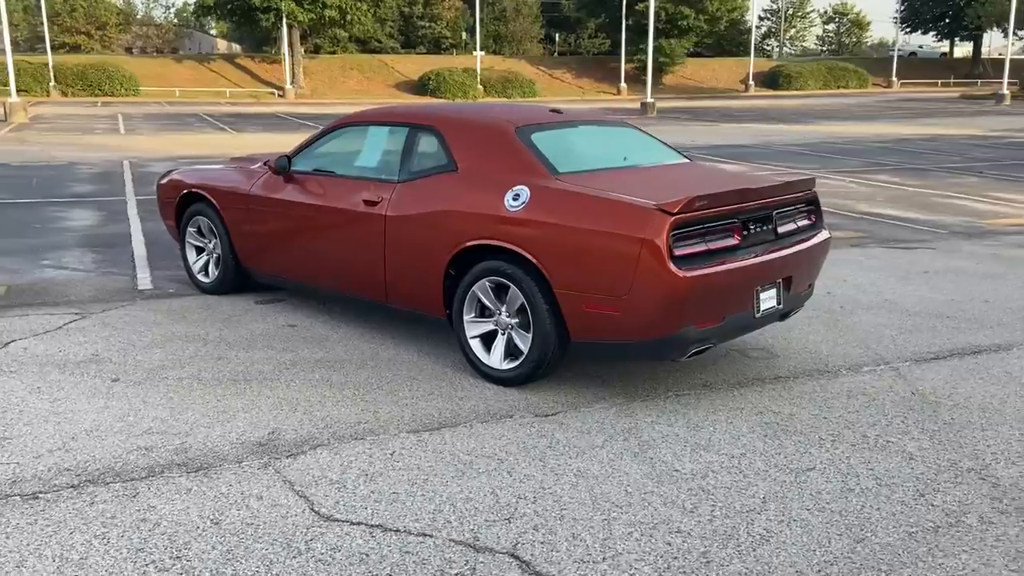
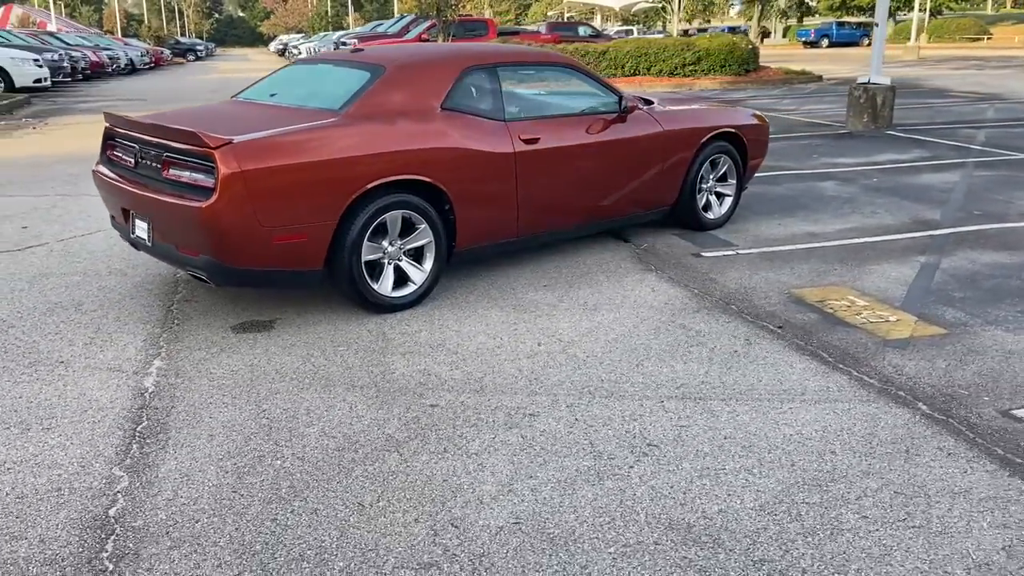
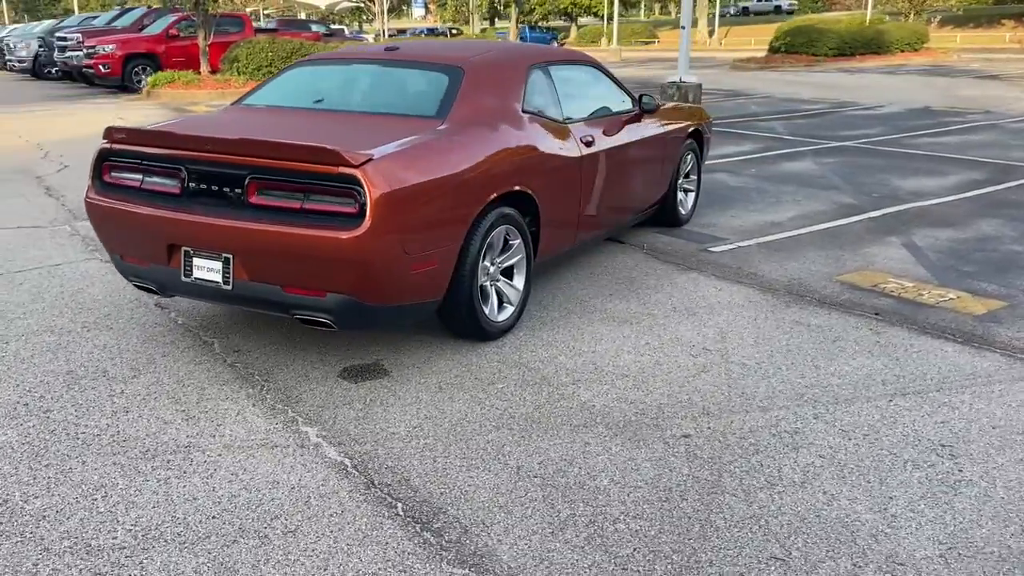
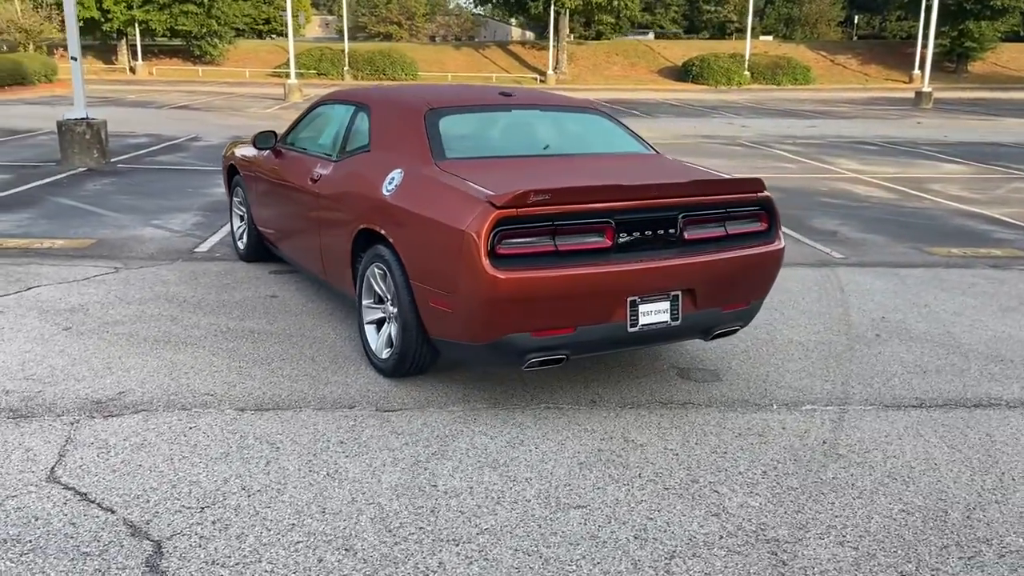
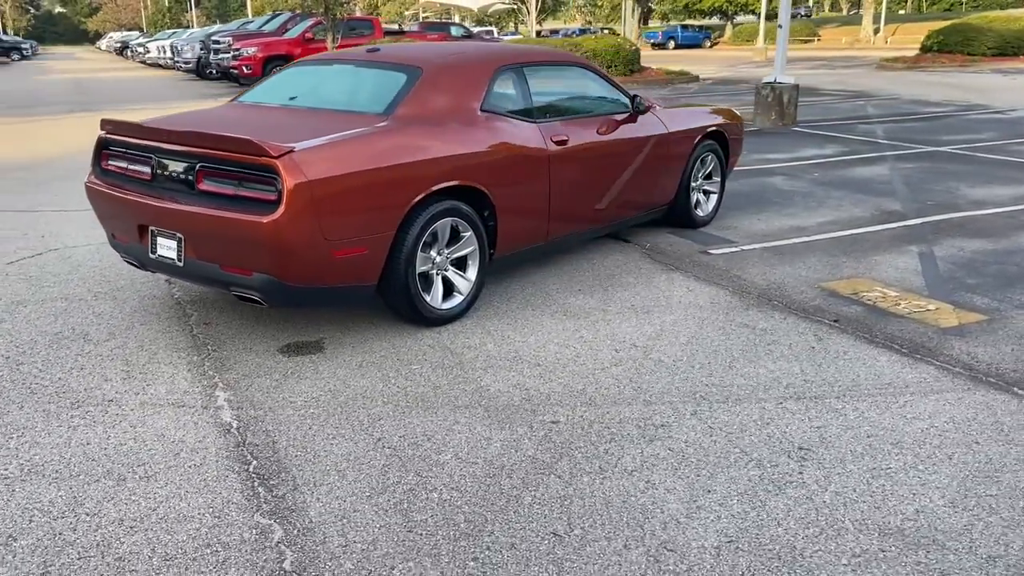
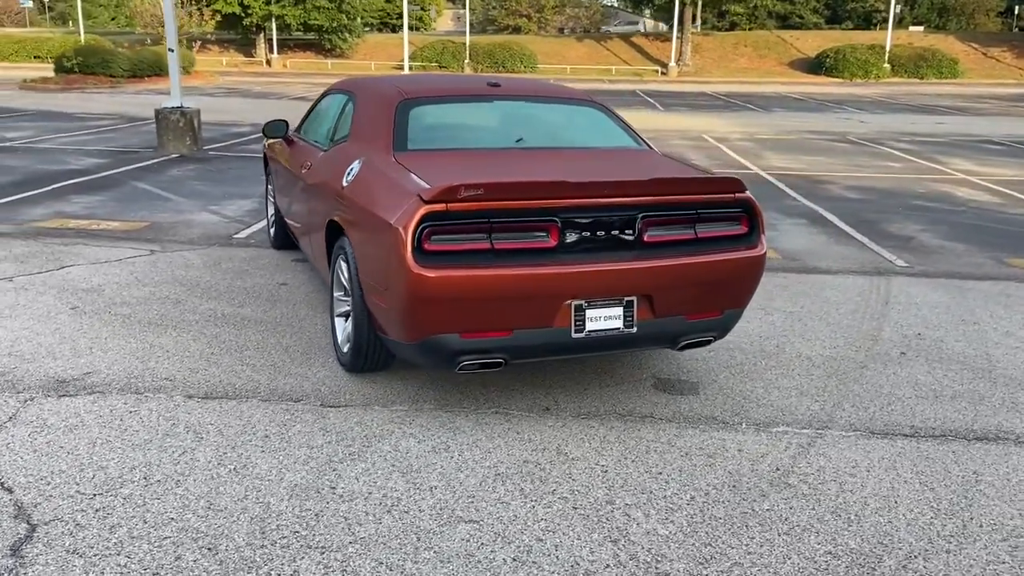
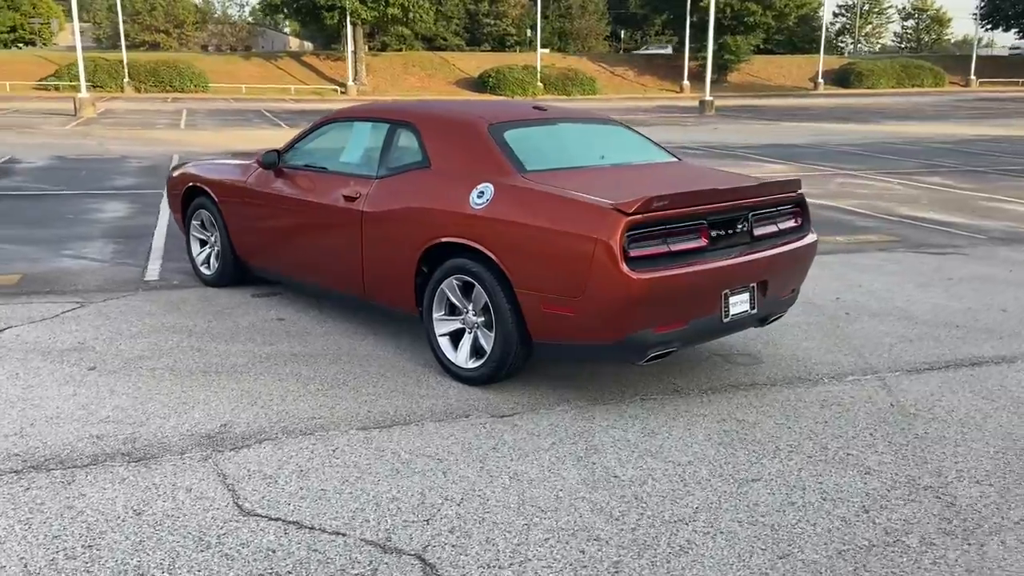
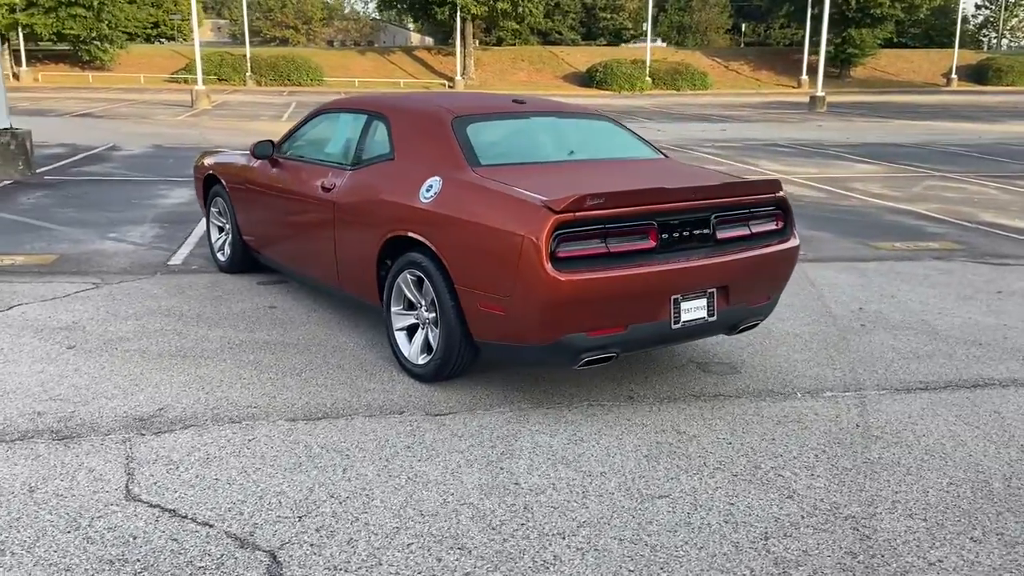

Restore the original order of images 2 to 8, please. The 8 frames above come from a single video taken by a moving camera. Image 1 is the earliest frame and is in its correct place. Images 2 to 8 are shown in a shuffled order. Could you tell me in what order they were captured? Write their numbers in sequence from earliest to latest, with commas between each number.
7, 8, 4, 6, 3, 5, 2
